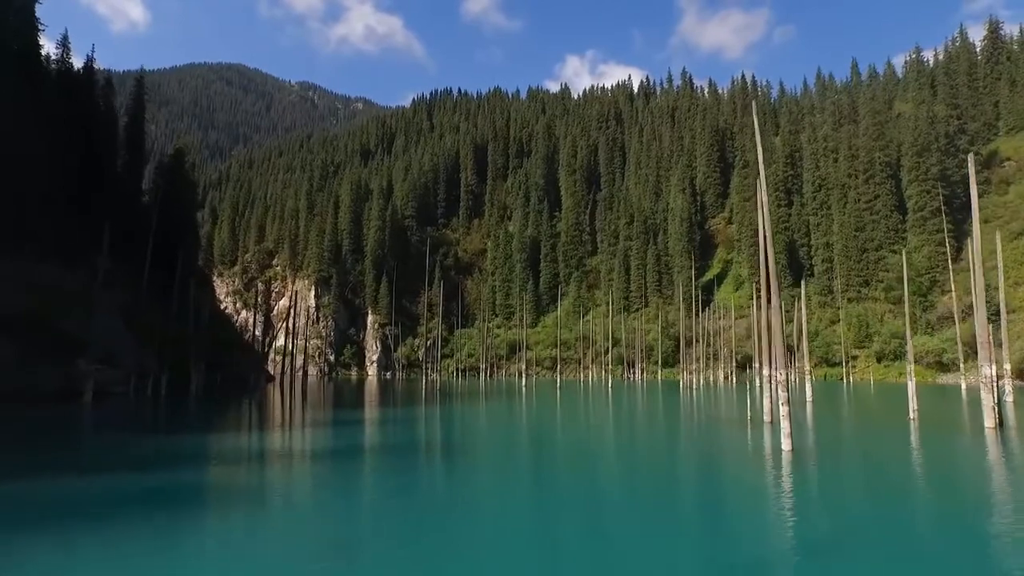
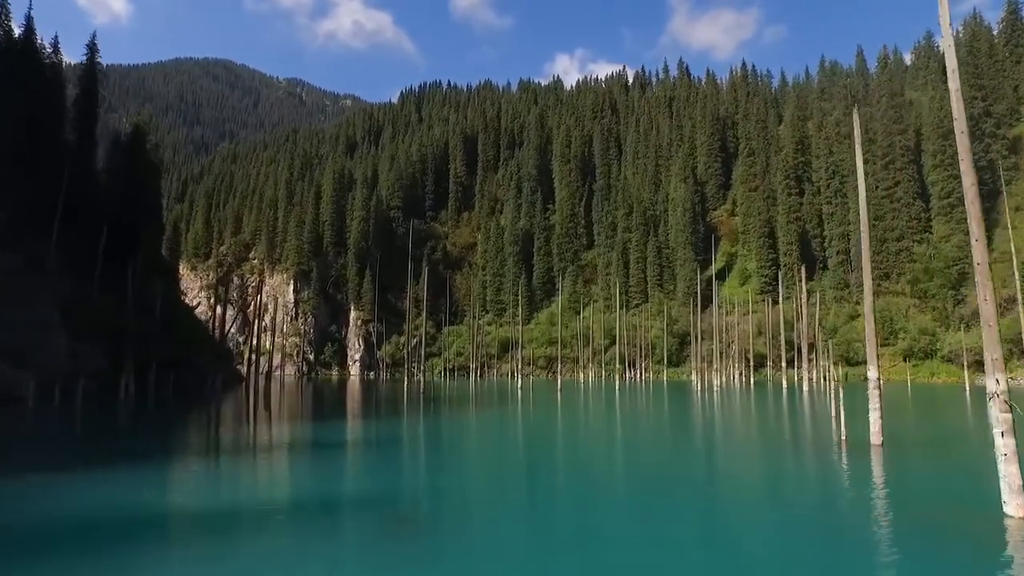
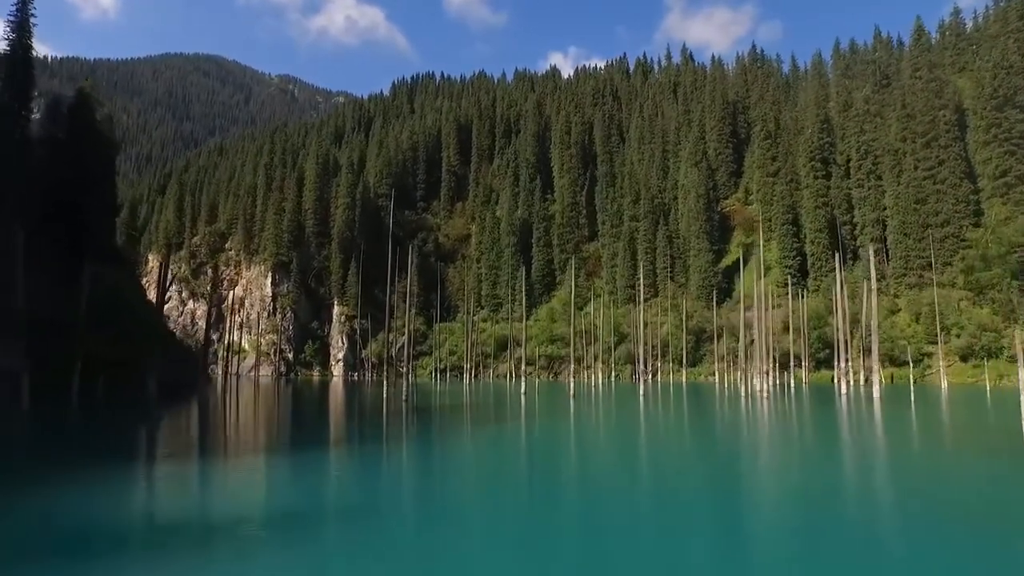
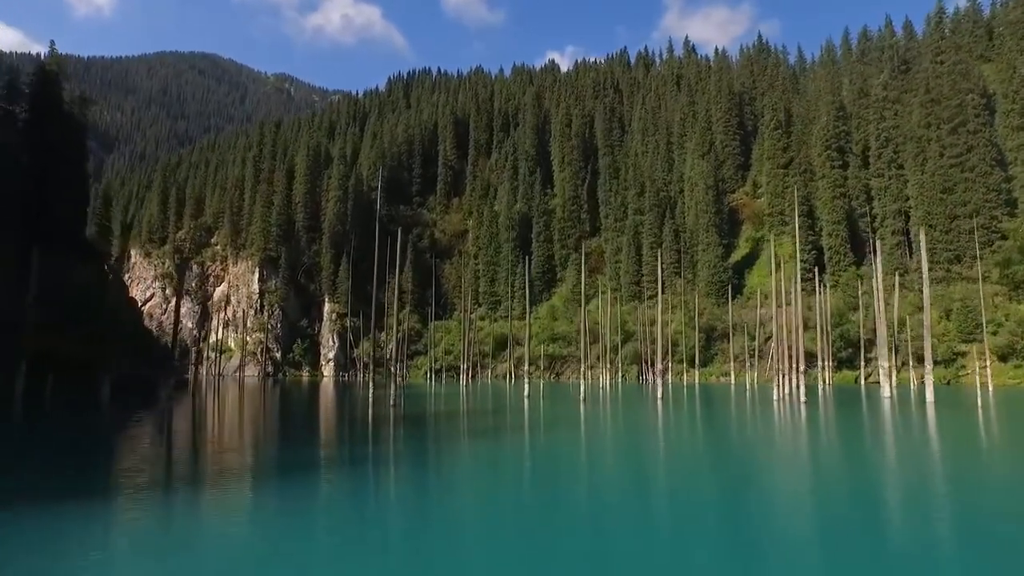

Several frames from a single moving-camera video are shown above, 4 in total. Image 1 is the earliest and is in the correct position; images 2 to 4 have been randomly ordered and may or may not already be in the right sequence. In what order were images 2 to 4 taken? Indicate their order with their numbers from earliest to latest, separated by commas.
2, 3, 4
